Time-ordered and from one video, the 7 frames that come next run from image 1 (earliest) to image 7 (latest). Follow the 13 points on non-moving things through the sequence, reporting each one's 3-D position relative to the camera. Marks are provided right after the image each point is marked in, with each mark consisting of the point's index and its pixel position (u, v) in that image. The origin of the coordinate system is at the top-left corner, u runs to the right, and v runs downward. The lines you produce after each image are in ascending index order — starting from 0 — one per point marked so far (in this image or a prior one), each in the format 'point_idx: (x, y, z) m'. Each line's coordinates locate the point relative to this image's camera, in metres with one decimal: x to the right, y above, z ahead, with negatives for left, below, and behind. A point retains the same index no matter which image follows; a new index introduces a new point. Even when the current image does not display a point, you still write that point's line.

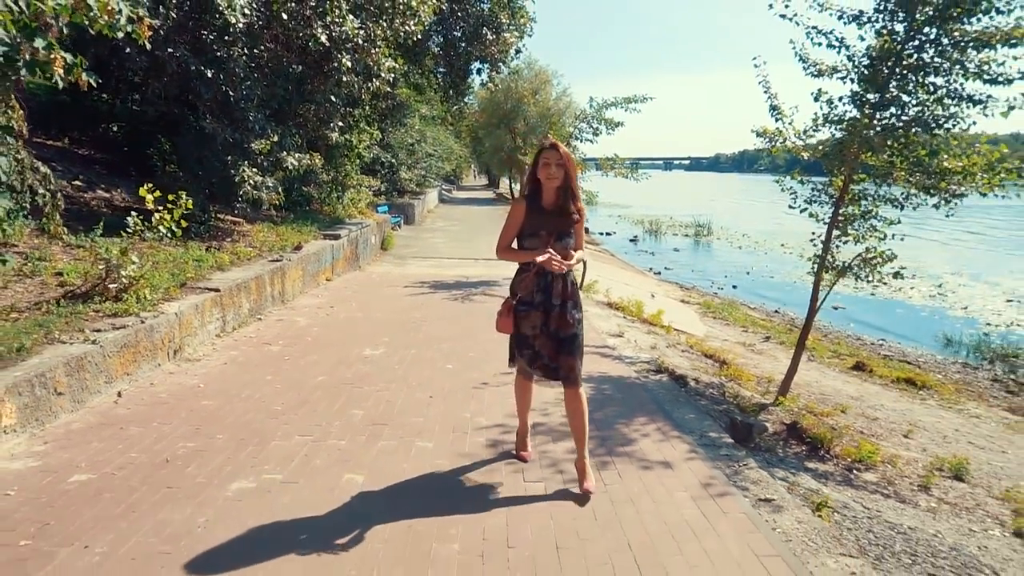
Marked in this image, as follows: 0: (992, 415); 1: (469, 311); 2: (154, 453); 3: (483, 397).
0: (+6.0, -1.6, +8.9) m
1: (-0.5, -0.2, +8.0) m
2: (-1.7, -0.8, +3.4) m
3: (-0.2, -0.7, +4.5) m
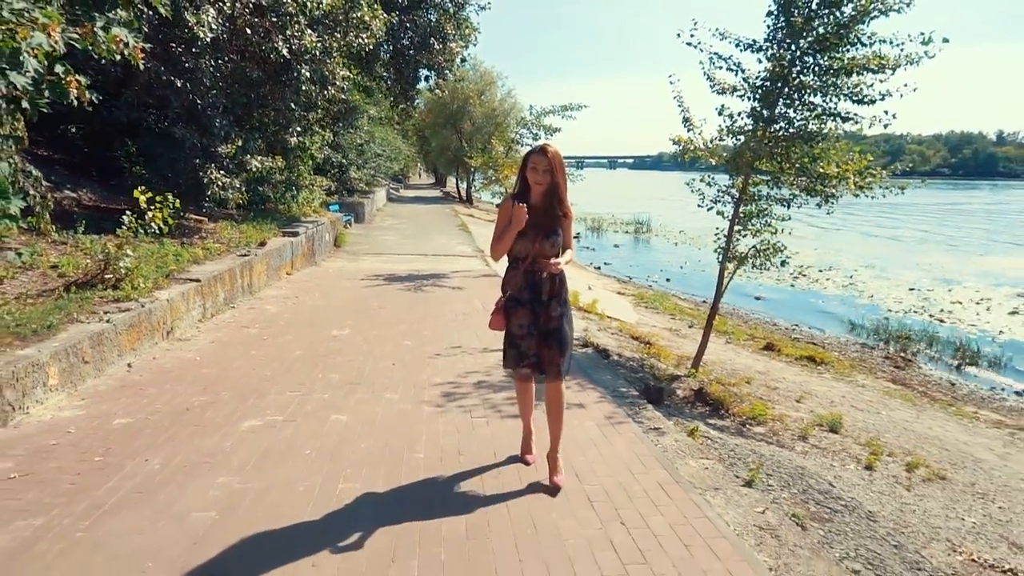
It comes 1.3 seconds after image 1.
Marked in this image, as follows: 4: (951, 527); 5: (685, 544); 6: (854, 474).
0: (+5.3, -1.4, +10.3) m
1: (-1.1, -0.1, +8.9) m
2: (-2.0, -0.7, +4.2) m
3: (-0.6, -0.6, +5.5) m
4: (+3.2, -1.7, +5.0) m
5: (+0.6, -0.9, +2.6) m
6: (+2.8, -1.5, +5.8) m
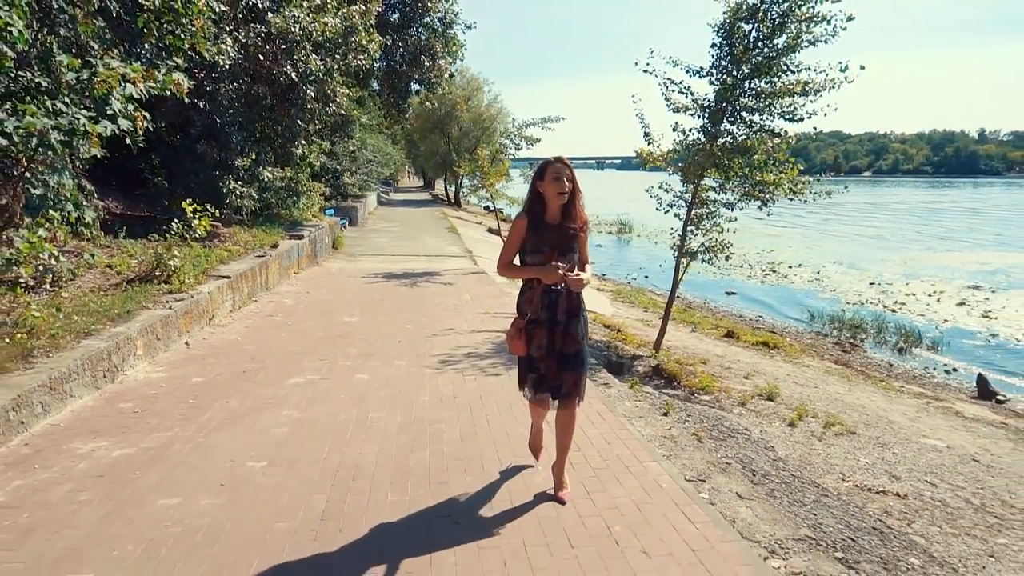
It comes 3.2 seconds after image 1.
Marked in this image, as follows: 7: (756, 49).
0: (+5.1, -1.3, +11.6) m
1: (-1.4, -0.1, +10.1) m
2: (-2.1, -0.6, +5.4) m
3: (-0.7, -0.5, +6.7) m
4: (+3.0, -1.6, +6.3) m
5: (+0.5, -0.8, +3.9) m
6: (+2.7, -1.4, +7.1) m
7: (+3.1, +3.0, +8.8) m
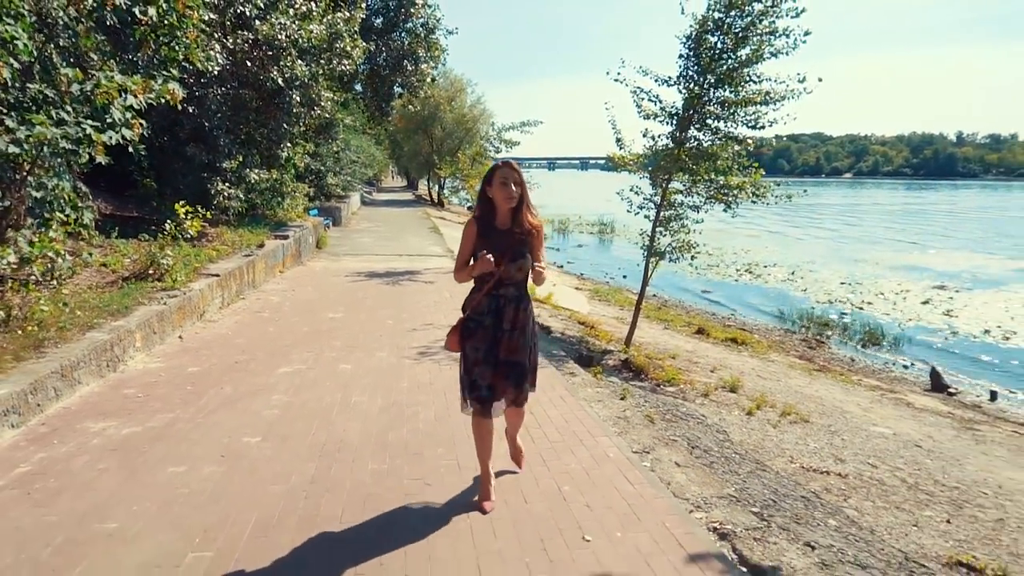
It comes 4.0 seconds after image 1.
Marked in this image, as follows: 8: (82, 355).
0: (+4.7, -1.3, +12.2) m
1: (-1.7, 0.0, +10.6) m
2: (-2.4, -0.6, +5.8) m
3: (-1.0, -0.5, +7.1) m
4: (+2.8, -1.6, +6.8) m
5: (+0.3, -0.8, +4.4) m
6: (+2.4, -1.4, +7.6) m
7: (+2.8, +3.1, +9.3) m
8: (-2.9, -0.4, +4.7) m
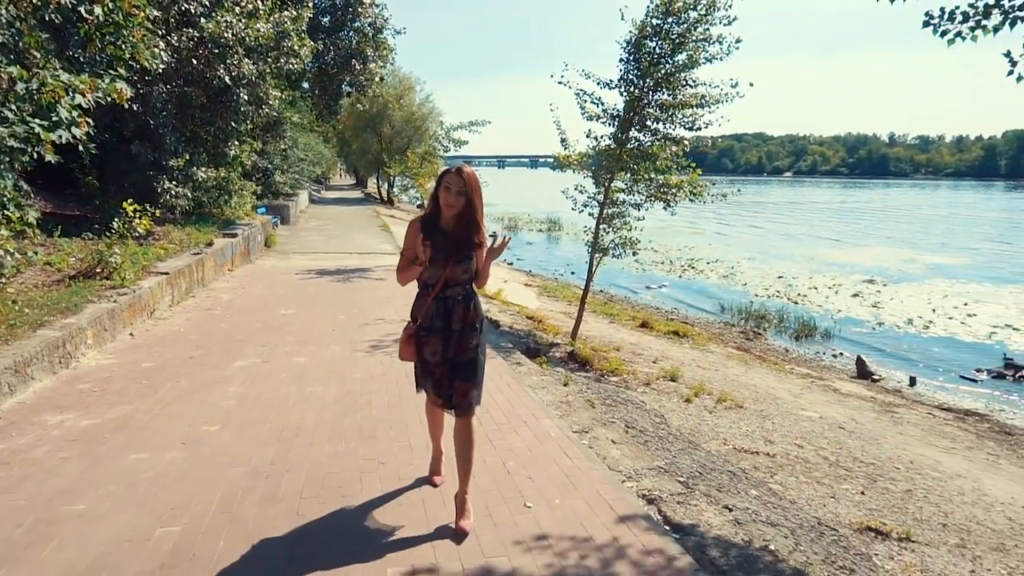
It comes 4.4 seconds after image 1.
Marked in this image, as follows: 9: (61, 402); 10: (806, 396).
0: (+3.8, -1.2, +12.8) m
1: (-2.5, 0.0, +10.7) m
2: (-2.8, -0.6, +5.9) m
3: (-1.5, -0.4, +7.3) m
4: (+2.3, -1.5, +7.3) m
5: (0.0, -0.8, +4.6) m
6: (+1.8, -1.3, +8.0) m
7: (+2.1, +3.1, +9.8) m
8: (-3.2, -0.4, +4.7) m
9: (-2.9, -0.7, +4.5) m
10: (+4.2, -1.5, +9.9) m
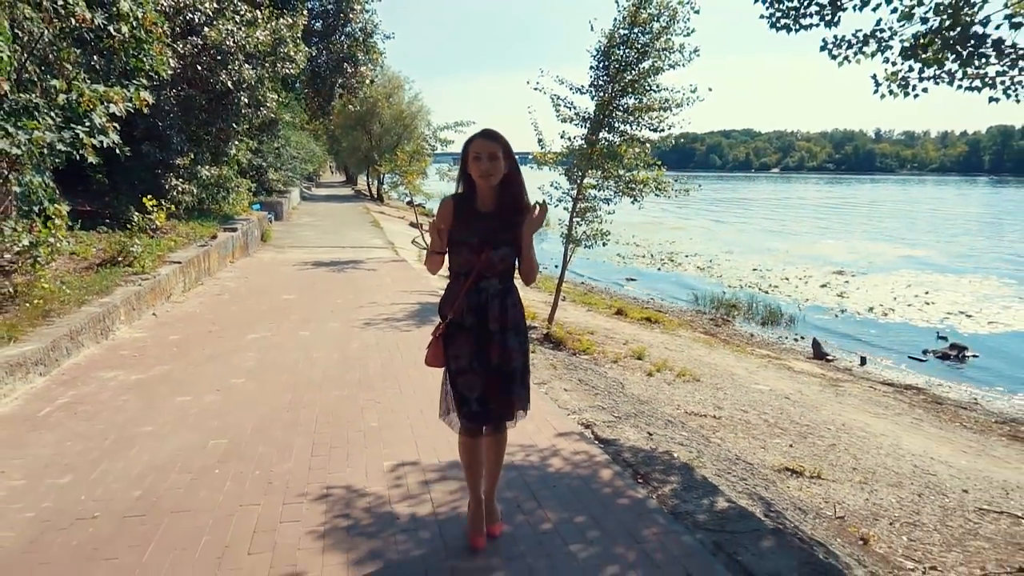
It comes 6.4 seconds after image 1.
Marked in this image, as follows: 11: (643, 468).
0: (+3.5, -0.9, +13.7) m
1: (-2.8, +0.2, +11.6) m
2: (-3.0, -0.4, +6.8) m
3: (-1.8, -0.3, +8.2) m
4: (+2.0, -1.3, +8.2) m
5: (-0.2, -0.6, +5.6) m
6: (+1.6, -1.1, +9.0) m
7: (+1.8, +3.3, +10.7) m
8: (-3.4, -0.3, +5.6) m
9: (-3.1, -0.6, +5.4) m
10: (+3.9, -1.3, +10.9) m
11: (+0.6, -0.9, +3.5) m
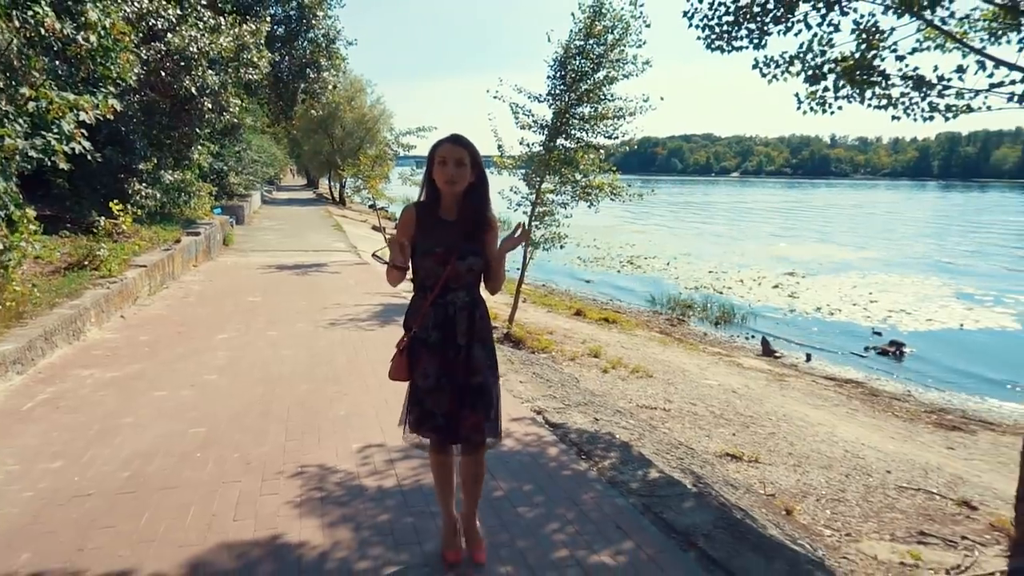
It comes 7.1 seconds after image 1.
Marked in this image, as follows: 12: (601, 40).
0: (+2.8, -1.0, +14.3) m
1: (-3.4, +0.1, +11.8) m
2: (-3.4, -0.4, +7.0) m
3: (-2.3, -0.3, +8.5) m
4: (+1.5, -1.3, +8.7) m
5: (-0.6, -0.6, +5.9) m
6: (+1.1, -1.1, +9.4) m
7: (+1.1, +3.3, +11.2) m
8: (-3.8, -0.3, +5.8) m
9: (-3.4, -0.6, +5.6) m
10: (+3.3, -1.3, +11.5) m
11: (+0.4, -0.9, +3.9) m
12: (+1.4, +3.9, +11.1) m
